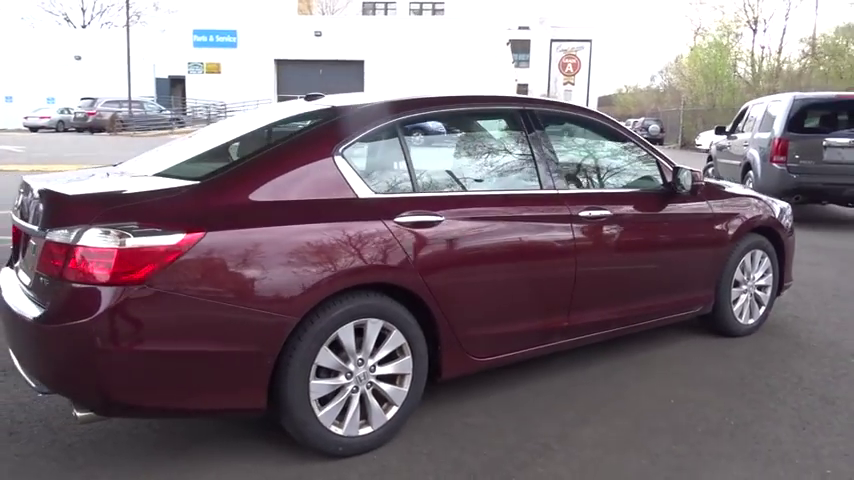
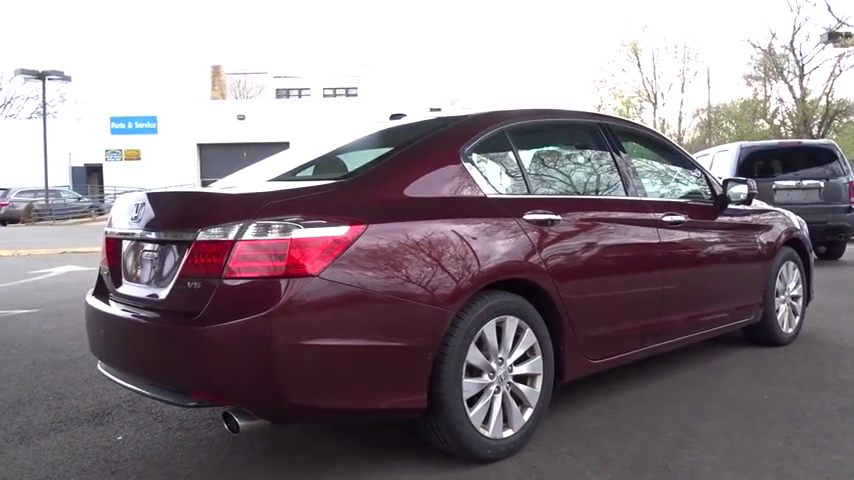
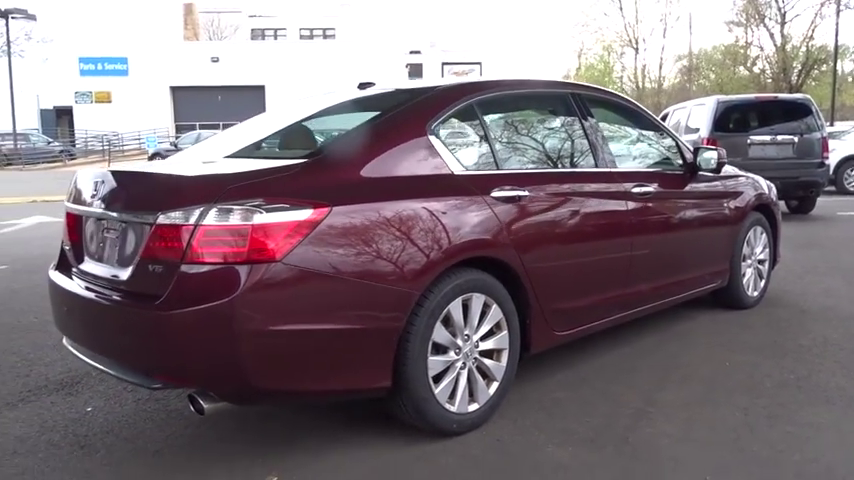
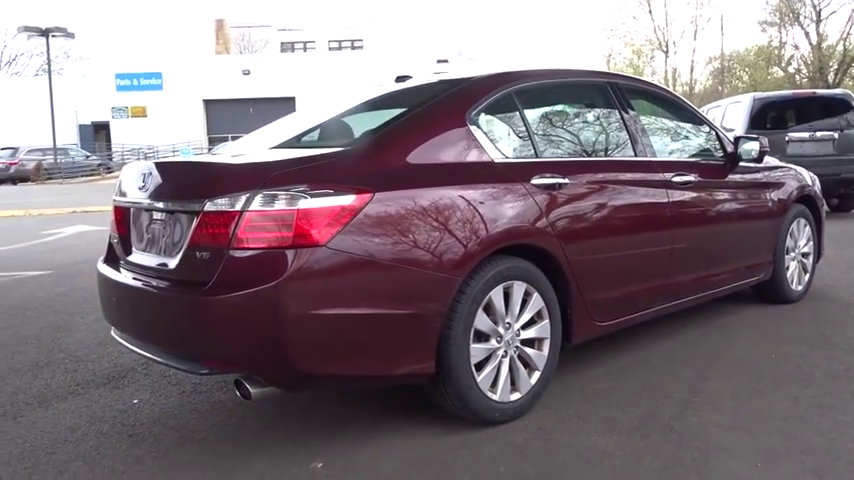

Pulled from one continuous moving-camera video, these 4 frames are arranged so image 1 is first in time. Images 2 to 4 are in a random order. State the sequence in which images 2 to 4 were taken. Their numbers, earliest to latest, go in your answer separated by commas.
3, 4, 2
